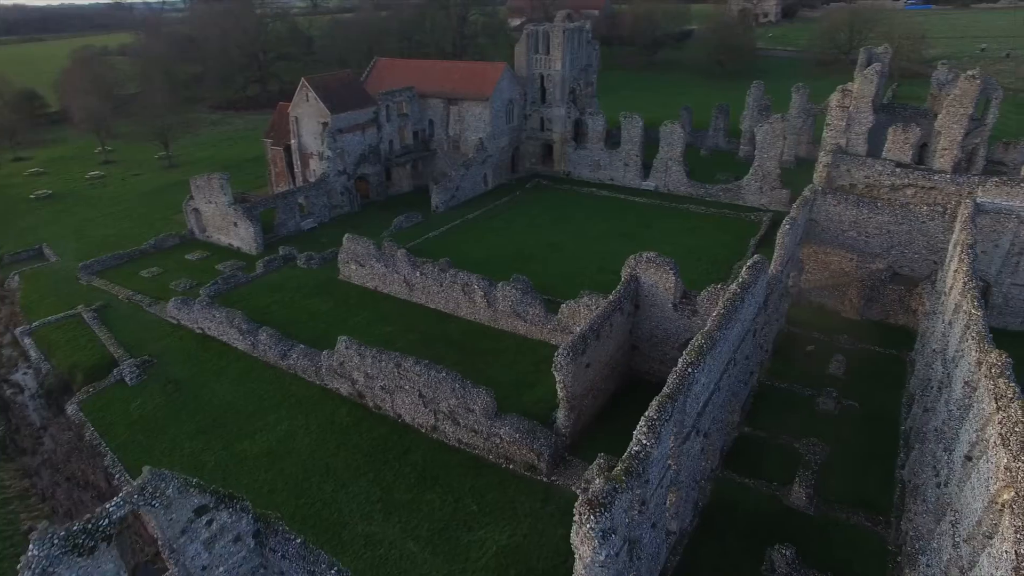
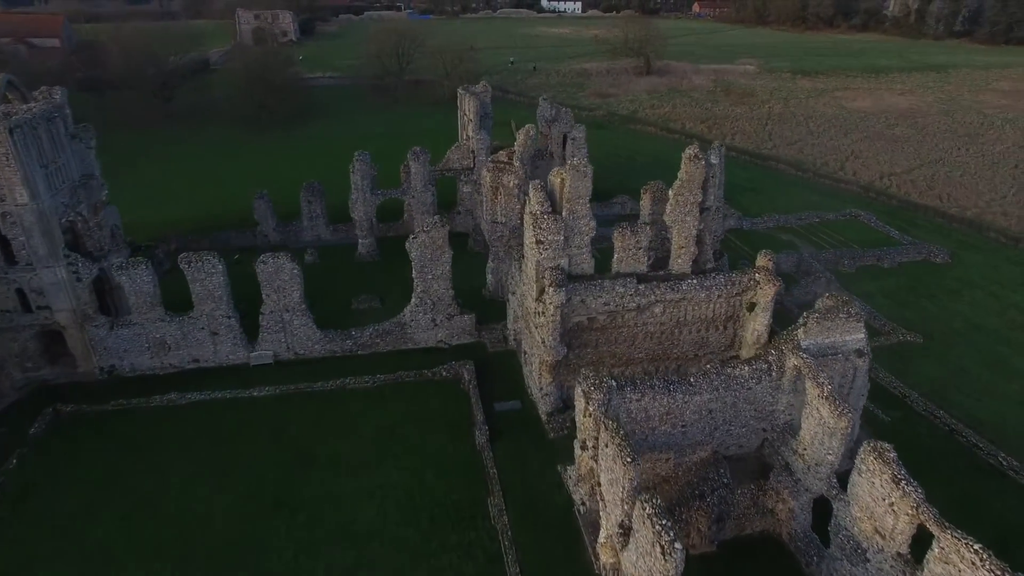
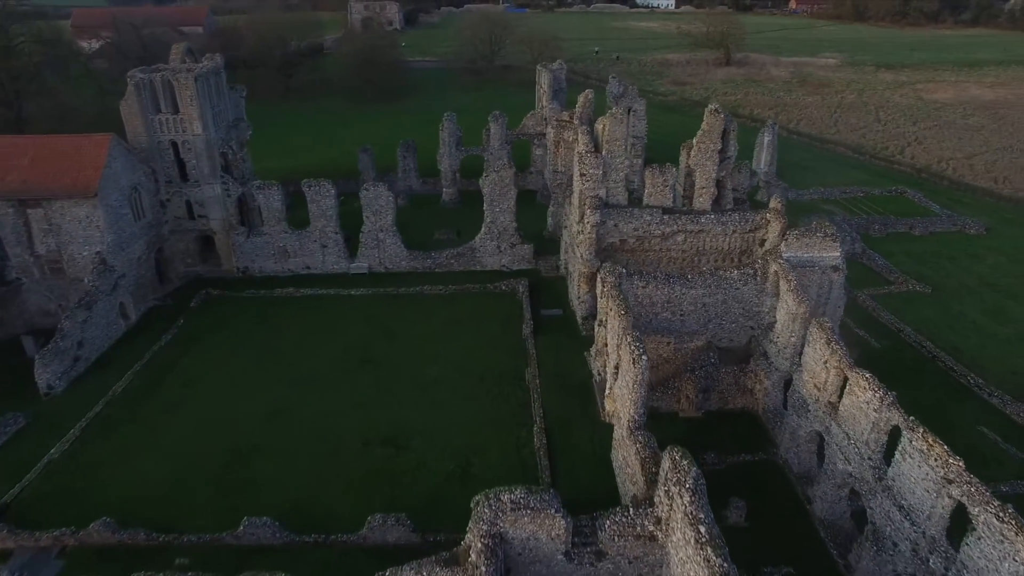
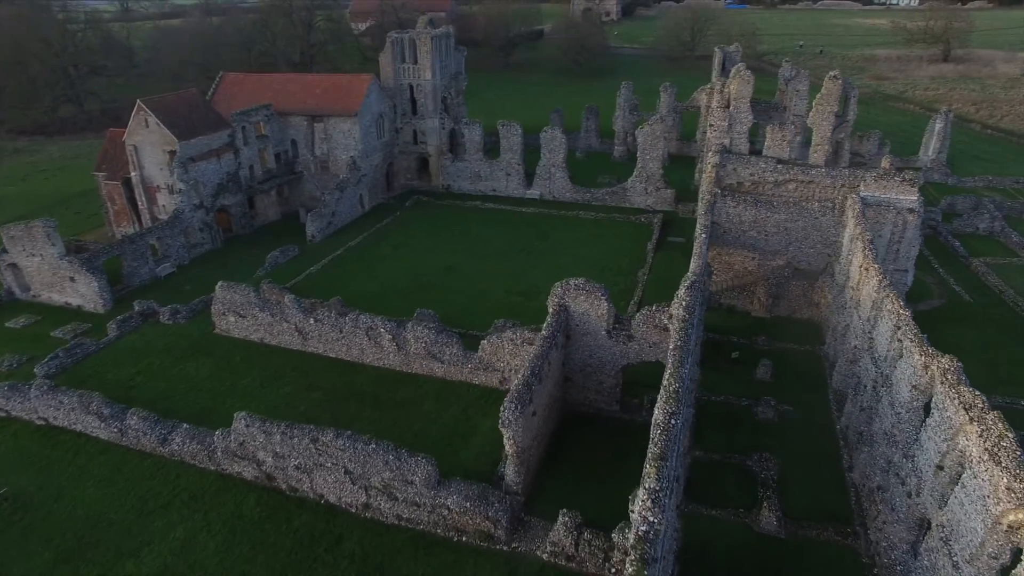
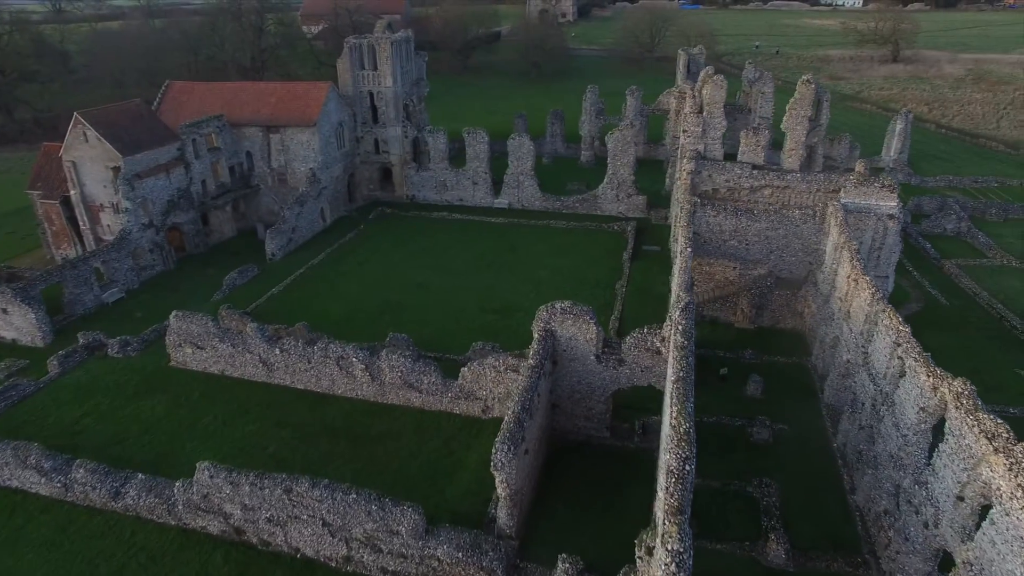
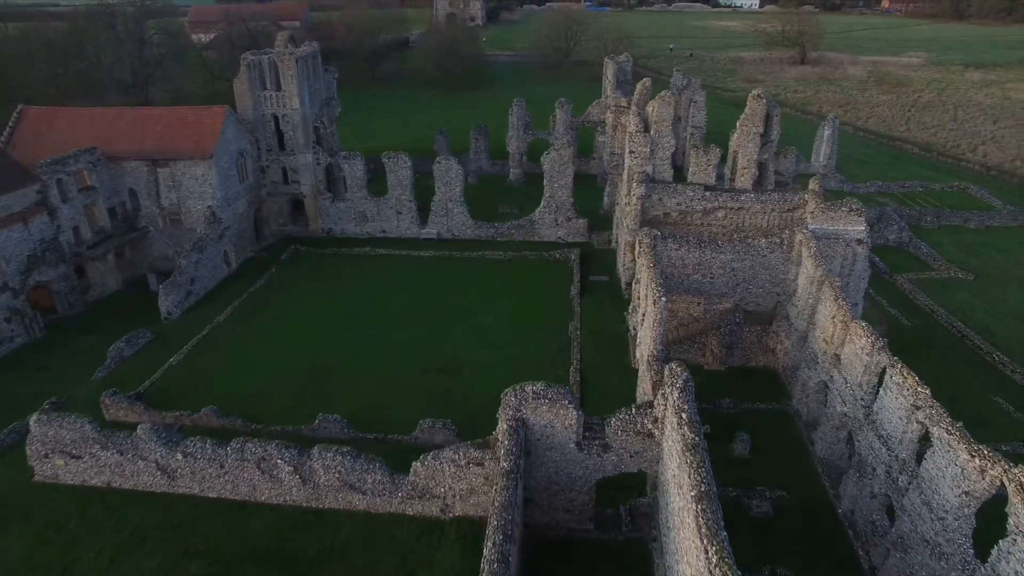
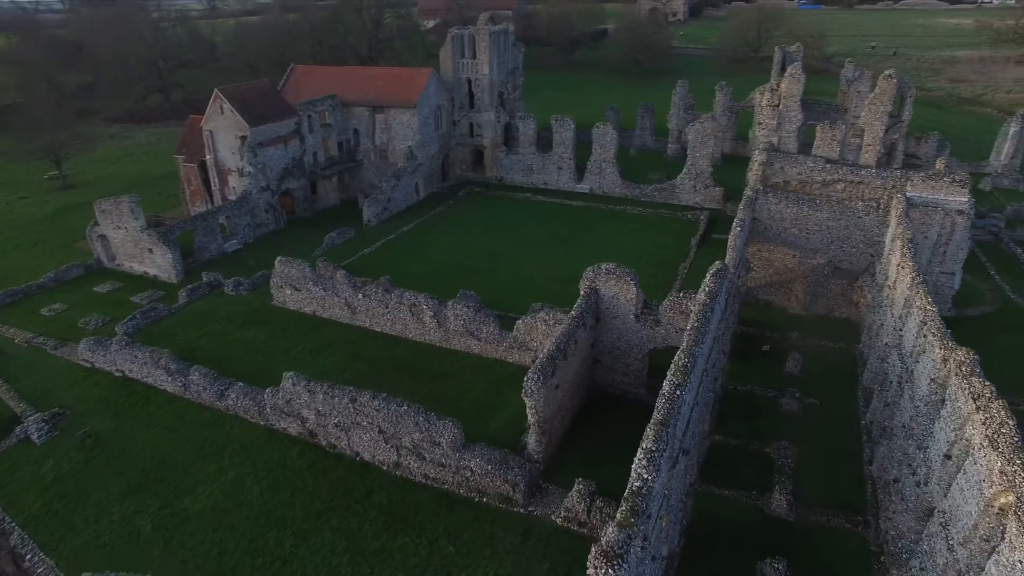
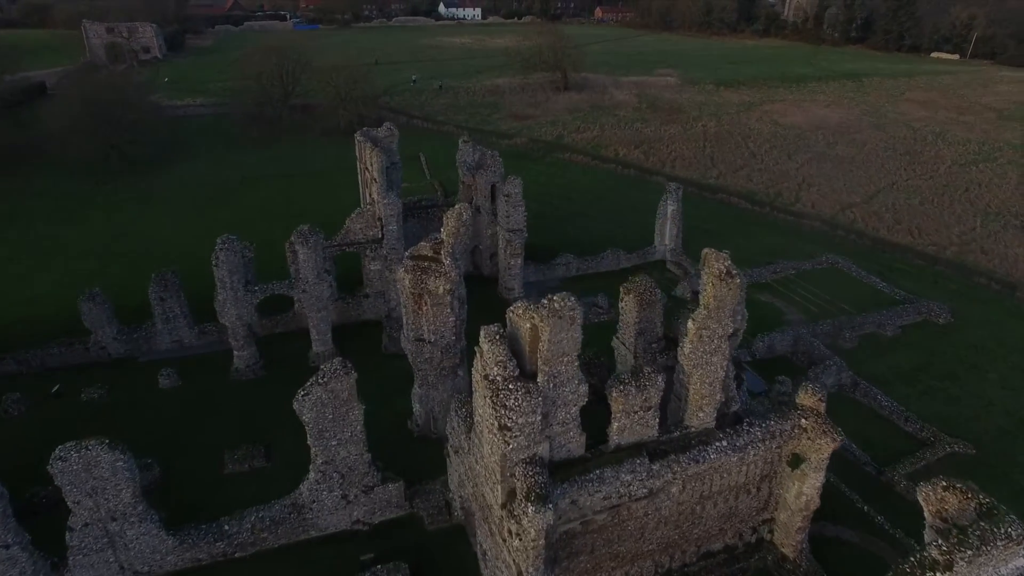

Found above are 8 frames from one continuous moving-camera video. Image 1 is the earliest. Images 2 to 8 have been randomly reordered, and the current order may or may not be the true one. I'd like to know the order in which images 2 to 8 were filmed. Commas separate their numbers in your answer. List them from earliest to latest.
7, 4, 5, 6, 3, 2, 8
